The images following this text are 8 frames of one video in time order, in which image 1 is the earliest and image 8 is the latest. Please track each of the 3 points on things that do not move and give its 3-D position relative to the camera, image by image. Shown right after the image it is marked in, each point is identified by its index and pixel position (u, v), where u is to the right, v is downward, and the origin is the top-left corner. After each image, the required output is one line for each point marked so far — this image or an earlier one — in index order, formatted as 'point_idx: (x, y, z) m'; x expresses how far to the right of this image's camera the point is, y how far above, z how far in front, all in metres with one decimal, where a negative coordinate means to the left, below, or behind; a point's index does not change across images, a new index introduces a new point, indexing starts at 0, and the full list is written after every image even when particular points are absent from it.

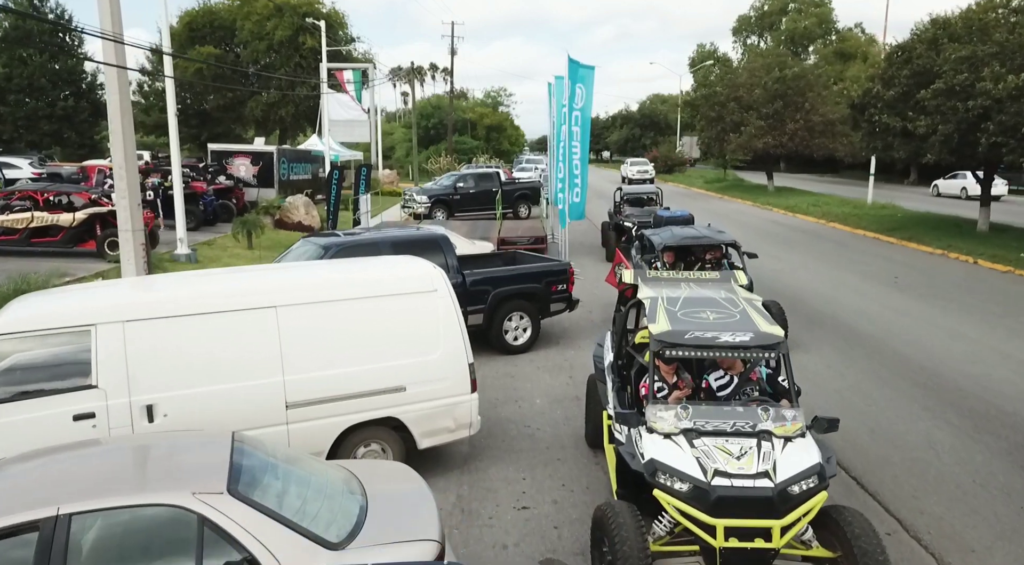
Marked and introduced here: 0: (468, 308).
0: (-0.5, -0.3, +8.0) m
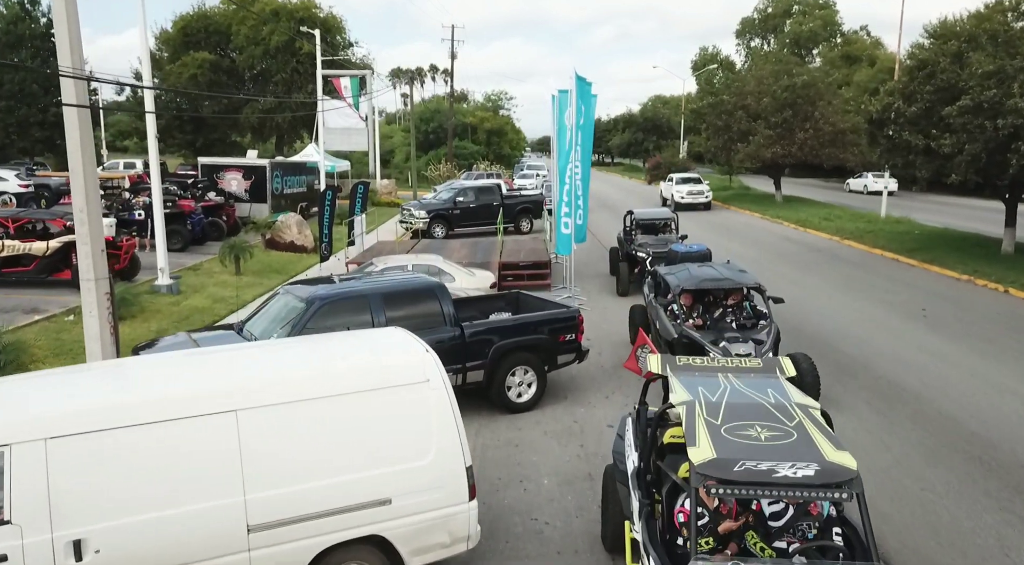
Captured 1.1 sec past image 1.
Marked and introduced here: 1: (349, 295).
0: (-0.4, -0.8, +7.2) m
1: (-1.5, -0.1, +6.9) m
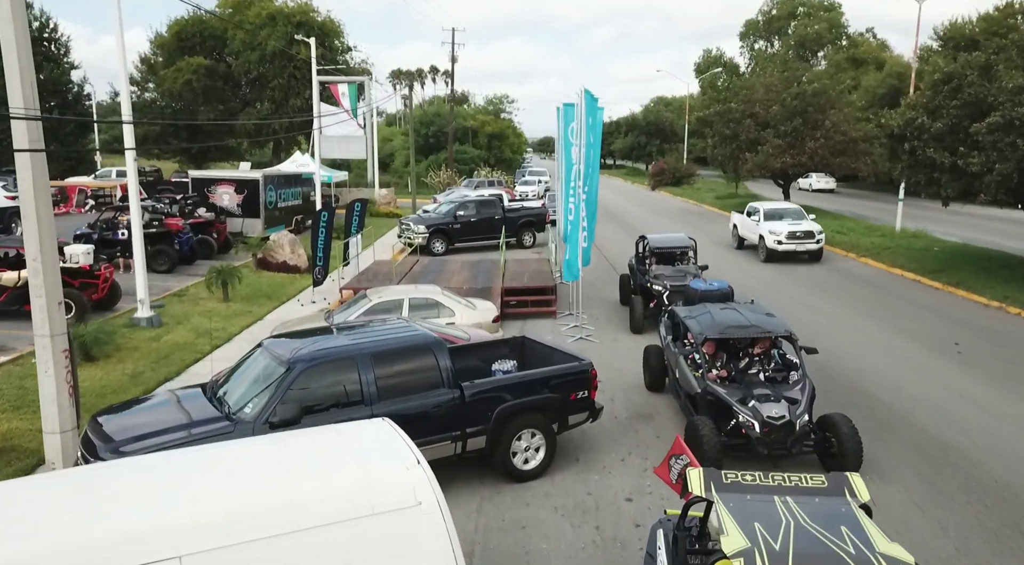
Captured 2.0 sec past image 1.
0: (-0.4, -1.3, +6.5) m
1: (-1.5, -0.6, +6.2) m
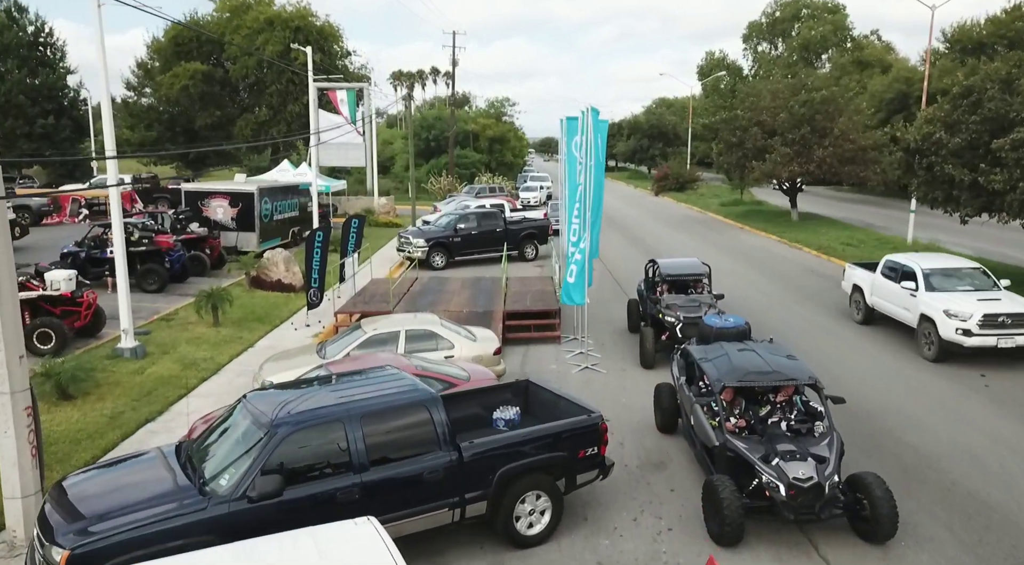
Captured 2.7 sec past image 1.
0: (-0.4, -1.7, +5.9) m
1: (-1.5, -1.0, +5.6) m
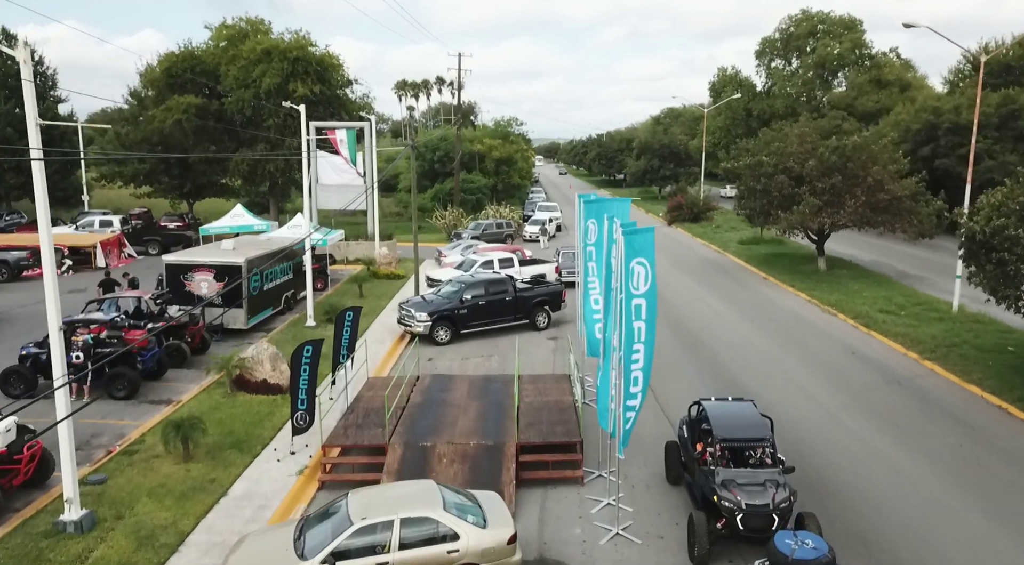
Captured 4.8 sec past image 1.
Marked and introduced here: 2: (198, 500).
0: (-0.2, -3.6, +4.2) m
1: (-1.3, -2.9, +3.9) m
2: (-4.2, -2.9, +10.1) m
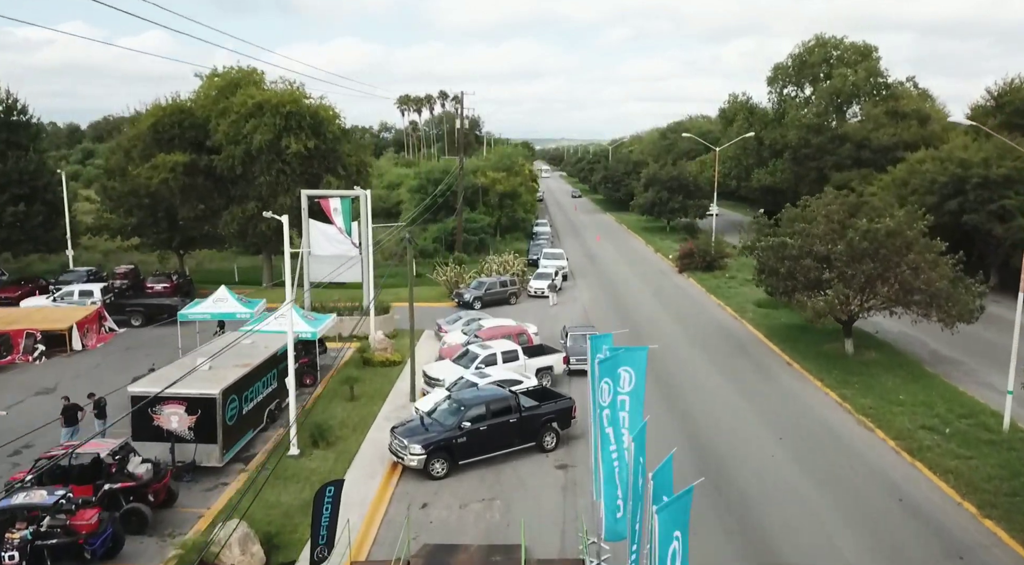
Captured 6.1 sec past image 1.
0: (-0.2, -6.5, +2.3) m
1: (-1.3, -5.8, +2.1) m
2: (-4.2, -5.8, +8.2) m
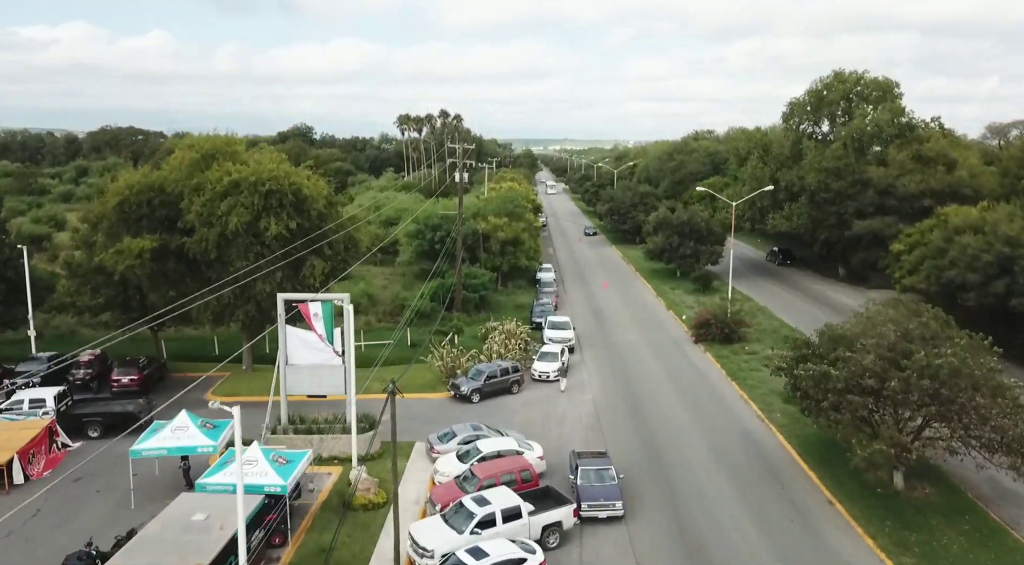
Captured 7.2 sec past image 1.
0: (-0.2, -10.2, -0.8) m
1: (-1.3, -9.5, -1.1) m
2: (-4.2, -9.6, +5.1) m
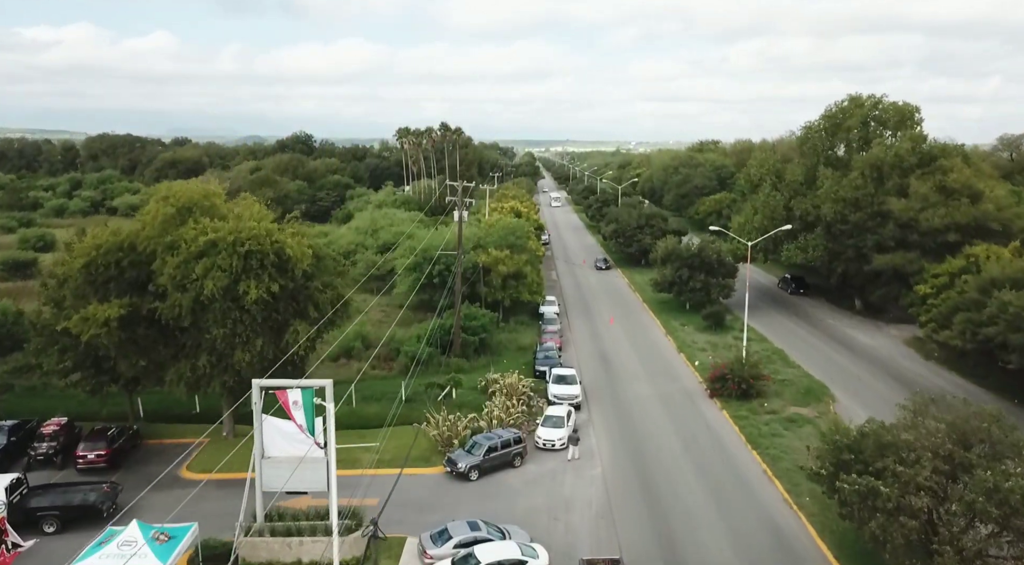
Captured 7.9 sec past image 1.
0: (-0.2, -12.7, -3.5) m
1: (-1.3, -12.0, -3.7) m
2: (-4.2, -12.1, +2.5) m
